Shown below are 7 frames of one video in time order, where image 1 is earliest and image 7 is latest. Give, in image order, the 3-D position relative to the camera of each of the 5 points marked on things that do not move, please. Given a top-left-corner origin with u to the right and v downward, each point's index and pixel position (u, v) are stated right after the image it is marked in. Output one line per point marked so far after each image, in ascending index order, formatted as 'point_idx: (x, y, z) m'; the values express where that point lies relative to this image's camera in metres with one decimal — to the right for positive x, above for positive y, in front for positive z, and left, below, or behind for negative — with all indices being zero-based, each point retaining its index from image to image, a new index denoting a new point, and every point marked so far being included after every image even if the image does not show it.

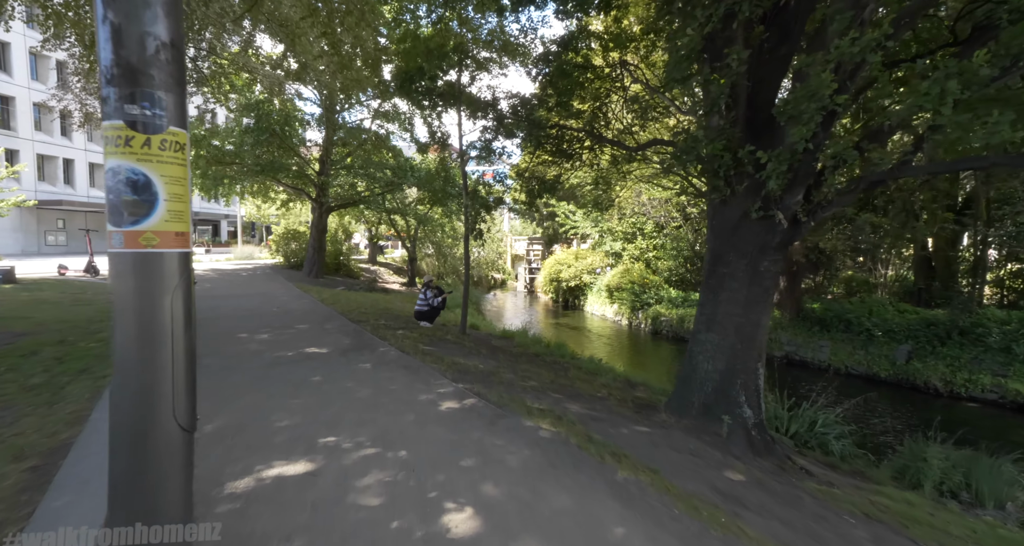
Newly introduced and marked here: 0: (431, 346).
0: (-1.4, -1.3, +7.4) m
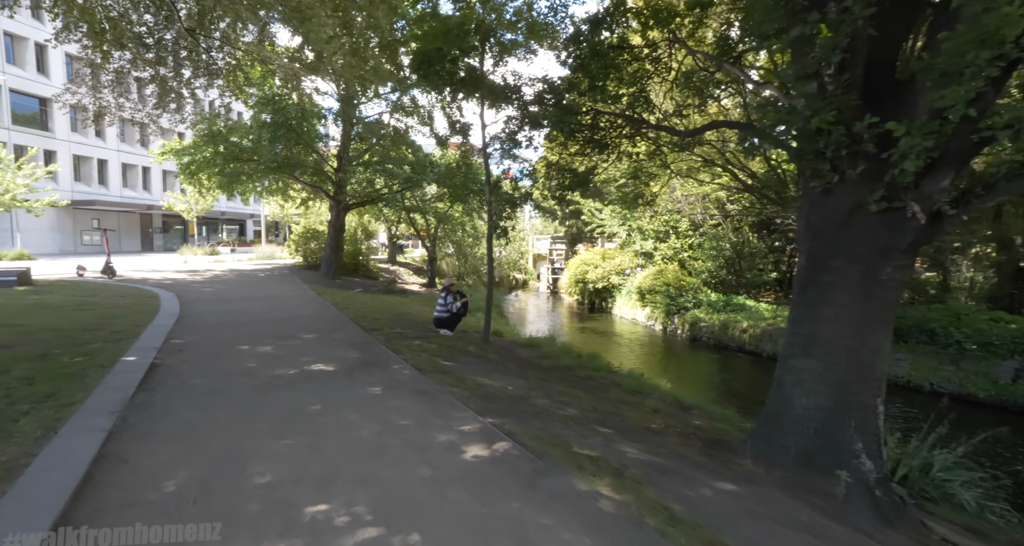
0: (-0.9, -1.3, +6.4) m
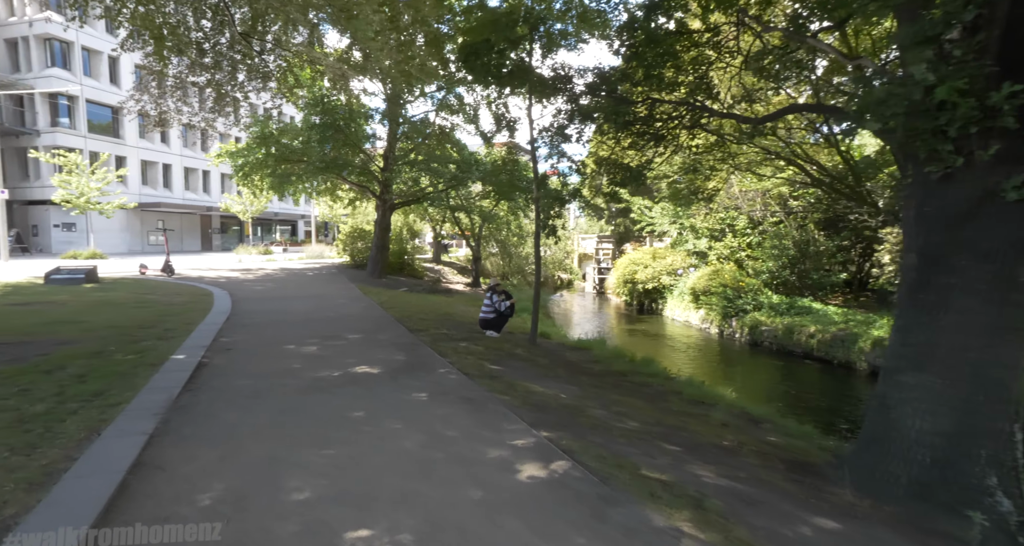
0: (-0.2, -1.3, +6.1) m
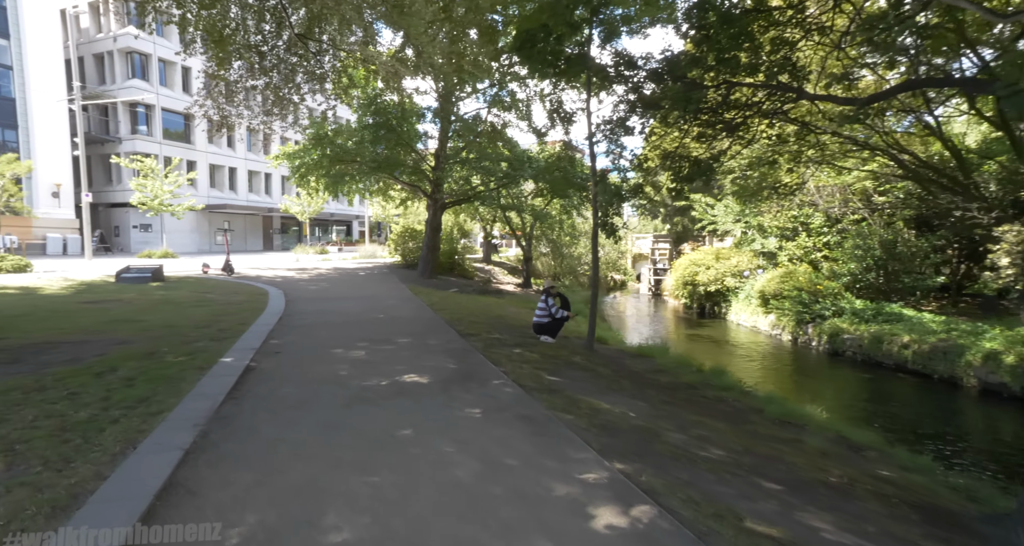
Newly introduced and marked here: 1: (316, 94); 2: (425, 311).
0: (+0.6, -1.3, +5.5) m
1: (-5.5, +5.0, +12.0) m
2: (-1.7, -0.8, +8.2) m
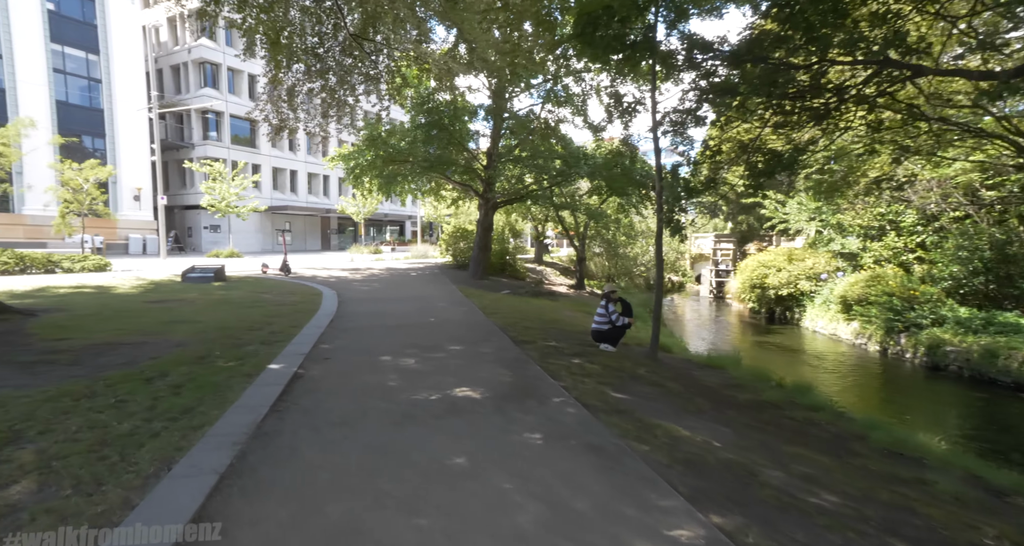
0: (+1.3, -1.4, +4.9) m
1: (-4.0, +5.0, +12.0) m
2: (-0.6, -0.8, +7.8) m
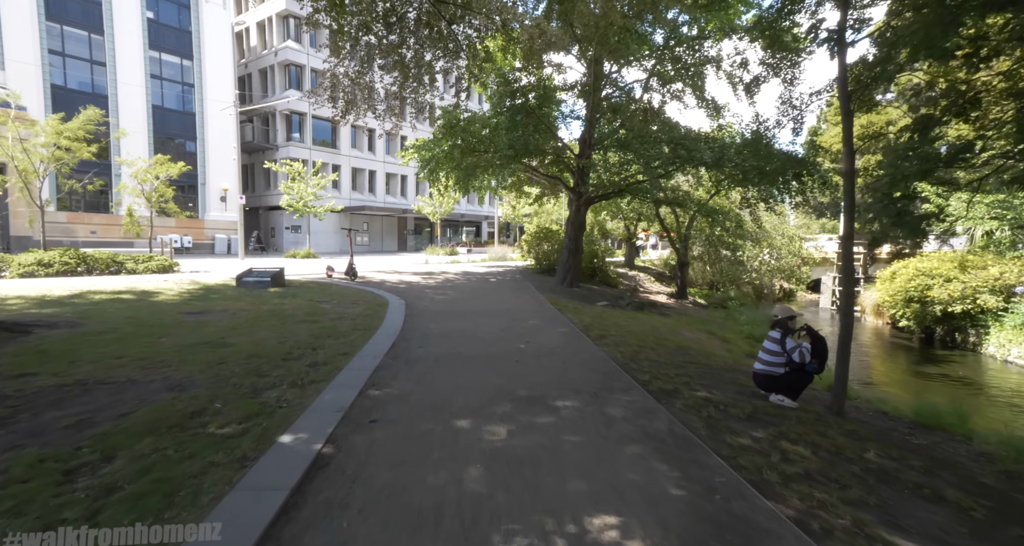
0: (+2.4, -1.5, +2.6) m
1: (-1.6, +4.9, +10.4) m
2: (+0.9, -0.9, +5.7) m
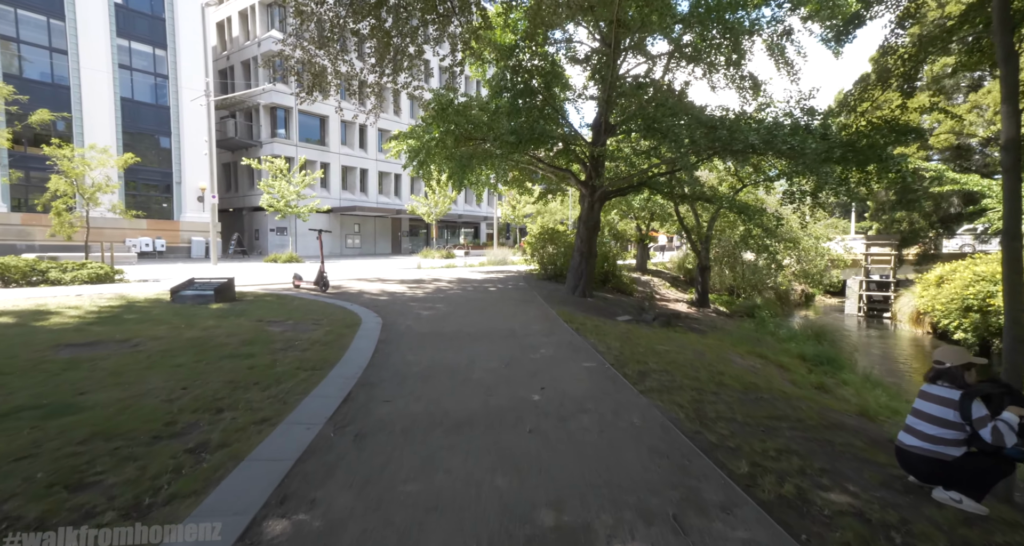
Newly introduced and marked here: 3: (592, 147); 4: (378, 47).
0: (+2.4, -1.7, +0.8) m
1: (-1.6, +4.7, +8.7) m
2: (+1.0, -1.1, +4.0) m
3: (+1.8, +3.2, +10.7) m
4: (-2.6, +4.3, +8.2) m
